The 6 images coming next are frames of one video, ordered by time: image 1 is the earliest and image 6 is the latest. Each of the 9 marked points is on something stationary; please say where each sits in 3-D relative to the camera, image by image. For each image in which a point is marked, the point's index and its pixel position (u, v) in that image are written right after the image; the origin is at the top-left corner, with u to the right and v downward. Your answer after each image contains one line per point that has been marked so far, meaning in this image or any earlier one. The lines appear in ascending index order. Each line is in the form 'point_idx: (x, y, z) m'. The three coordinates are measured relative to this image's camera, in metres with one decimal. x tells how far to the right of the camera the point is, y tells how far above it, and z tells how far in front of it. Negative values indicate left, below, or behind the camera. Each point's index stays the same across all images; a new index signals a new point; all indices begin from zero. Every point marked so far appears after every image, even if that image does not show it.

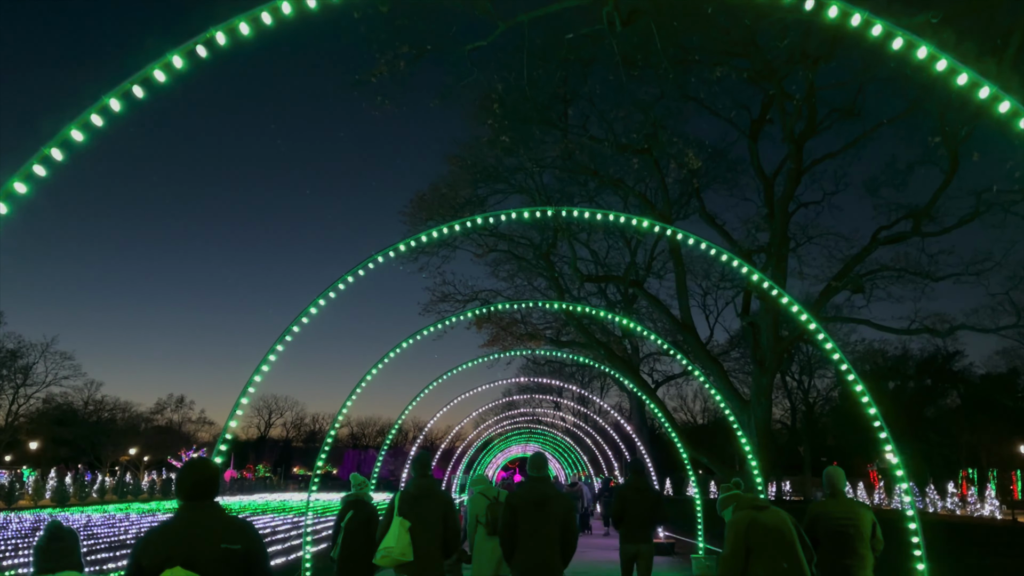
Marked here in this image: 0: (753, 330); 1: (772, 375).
0: (+5.4, -0.8, +18.6) m
1: (+5.4, -1.7, +17.4) m
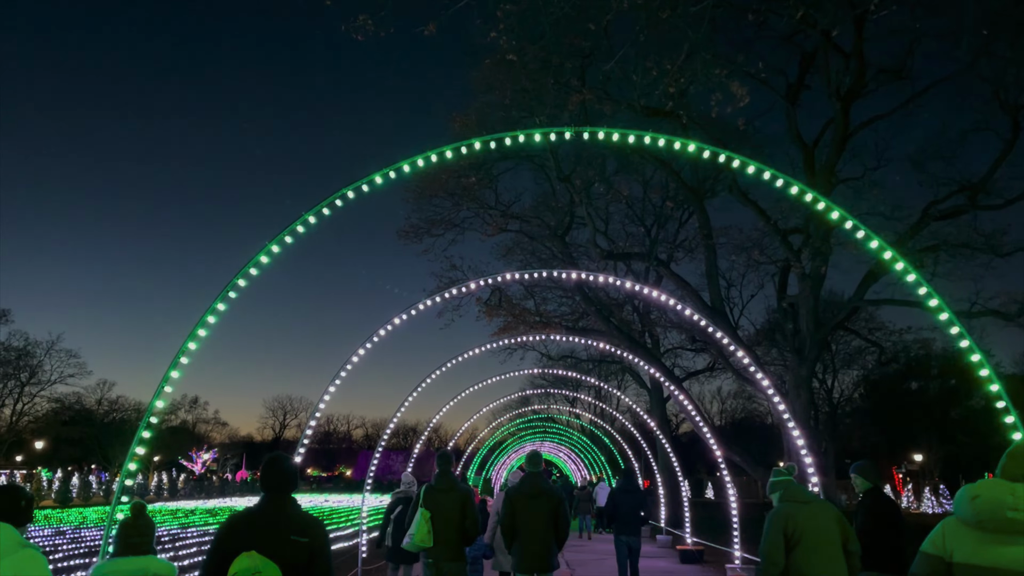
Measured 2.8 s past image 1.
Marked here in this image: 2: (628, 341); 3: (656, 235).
0: (+5.7, -0.5, +17.1) m
1: (+5.7, -1.4, +16.0) m
2: (+2.7, -1.2, +20.0) m
3: (+3.3, +1.4, +19.4) m
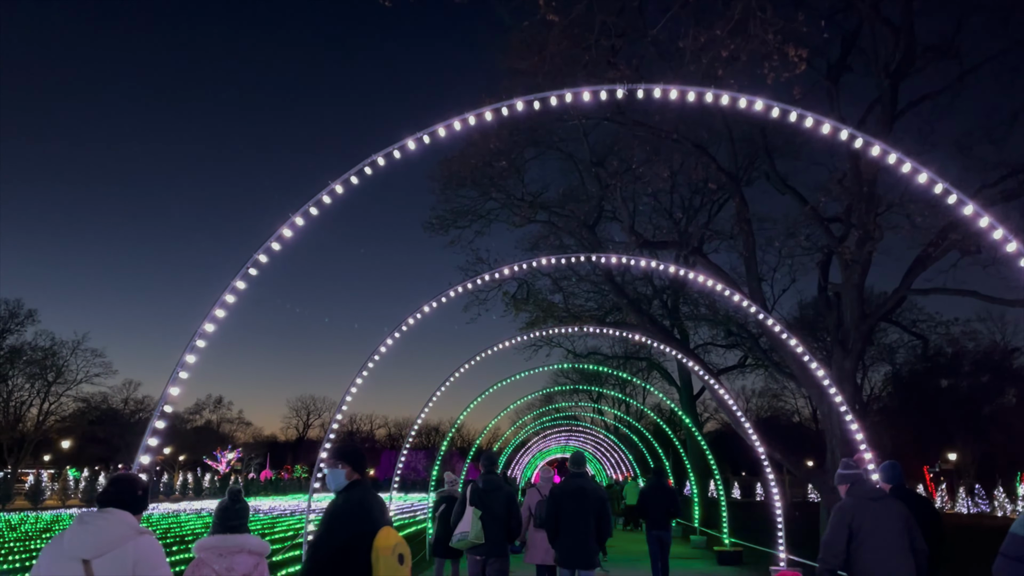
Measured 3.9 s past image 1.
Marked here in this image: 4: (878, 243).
0: (+6.2, -0.3, +16.5) m
1: (+6.2, -1.2, +15.4) m
2: (+3.4, -1.0, +19.5) m
3: (+3.9, +1.6, +18.8) m
4: (+6.3, +0.9, +14.6) m
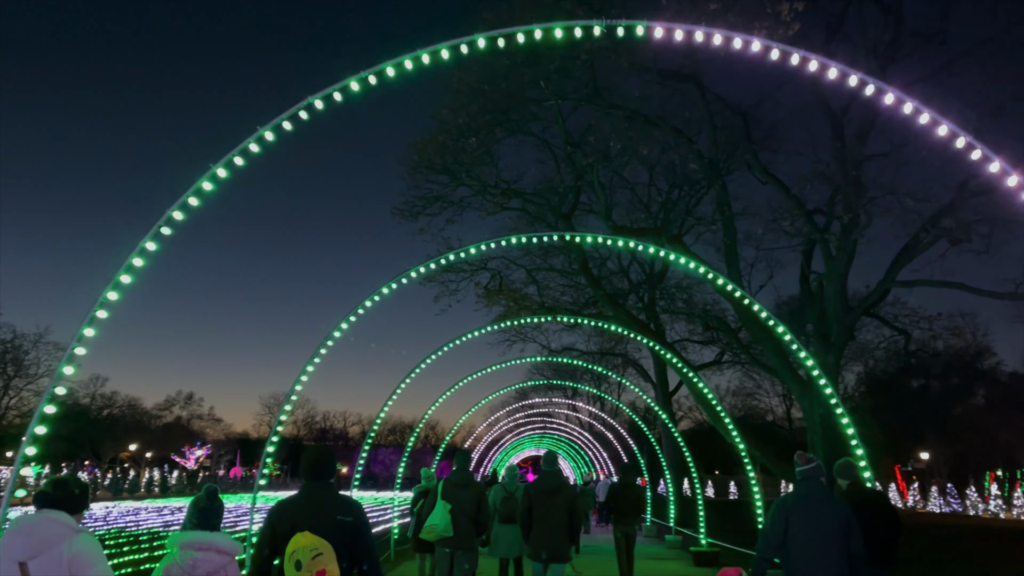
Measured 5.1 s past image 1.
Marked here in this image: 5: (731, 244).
0: (+5.7, -0.2, +16.1) m
1: (+5.7, -1.1, +14.9) m
2: (+2.8, -0.9, +19.0) m
3: (+3.4, +1.7, +18.3) m
4: (+5.9, +1.0, +14.2) m
5: (+3.7, +0.7, +14.4) m
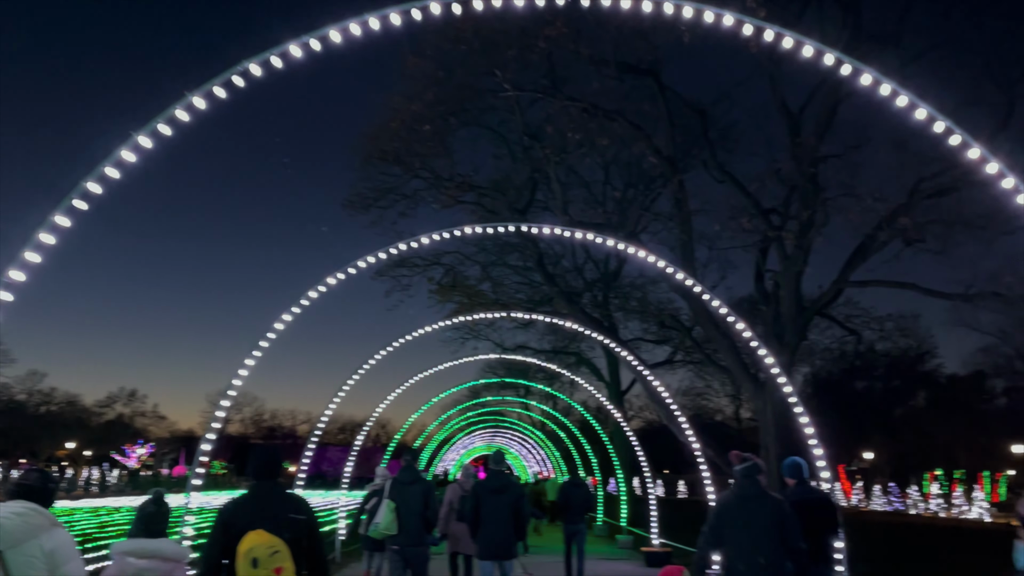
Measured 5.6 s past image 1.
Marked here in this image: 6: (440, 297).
0: (+4.8, -0.2, +16.1) m
1: (+4.9, -1.1, +15.0) m
2: (+1.7, -0.8, +18.8) m
3: (+2.4, +1.7, +18.2) m
4: (+5.1, +1.0, +14.2) m
5: (+2.9, +0.7, +14.3) m
6: (-1.7, -0.2, +19.8) m
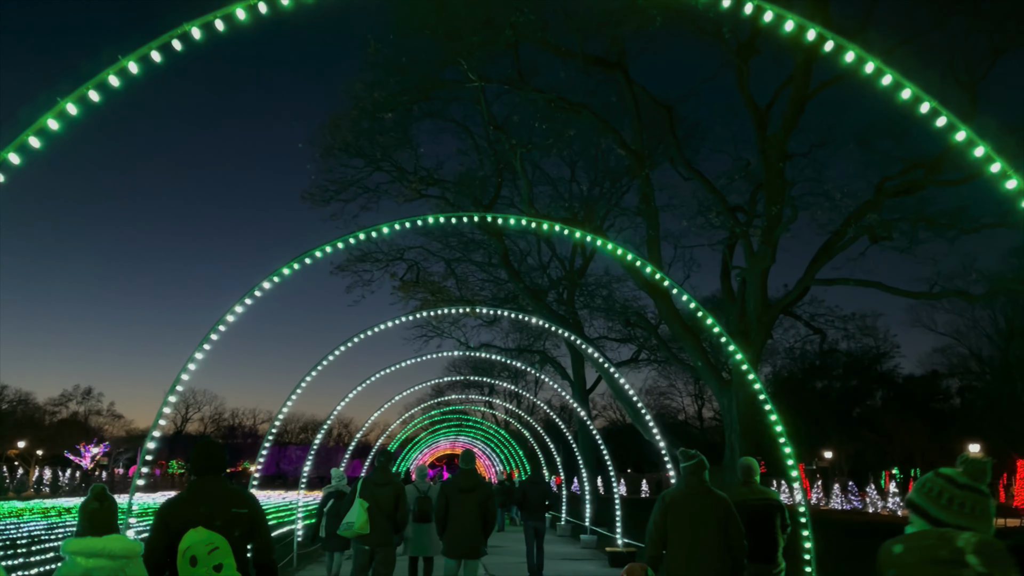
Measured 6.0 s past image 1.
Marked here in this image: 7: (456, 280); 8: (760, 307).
0: (+4.1, -0.2, +16.0) m
1: (+4.3, -1.1, +14.9) m
2: (+0.9, -0.8, +18.6) m
3: (+1.7, +1.8, +18.0) m
4: (+4.5, +1.0, +14.2) m
5: (+2.4, +0.8, +14.2) m
6: (-2.5, -0.1, +19.4) m
7: (-1.3, +0.2, +19.5) m
8: (+4.4, -0.4, +15.0) m
